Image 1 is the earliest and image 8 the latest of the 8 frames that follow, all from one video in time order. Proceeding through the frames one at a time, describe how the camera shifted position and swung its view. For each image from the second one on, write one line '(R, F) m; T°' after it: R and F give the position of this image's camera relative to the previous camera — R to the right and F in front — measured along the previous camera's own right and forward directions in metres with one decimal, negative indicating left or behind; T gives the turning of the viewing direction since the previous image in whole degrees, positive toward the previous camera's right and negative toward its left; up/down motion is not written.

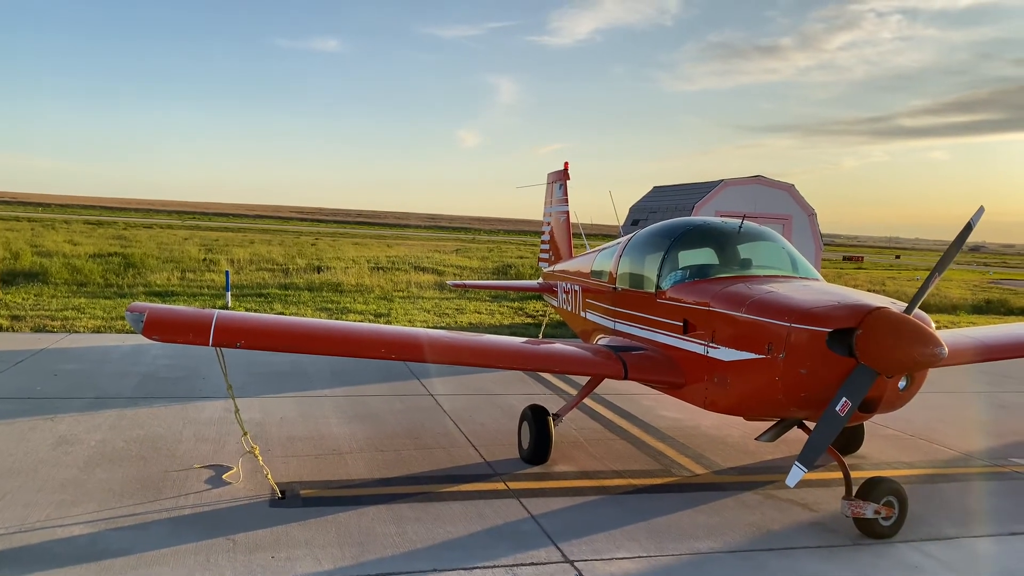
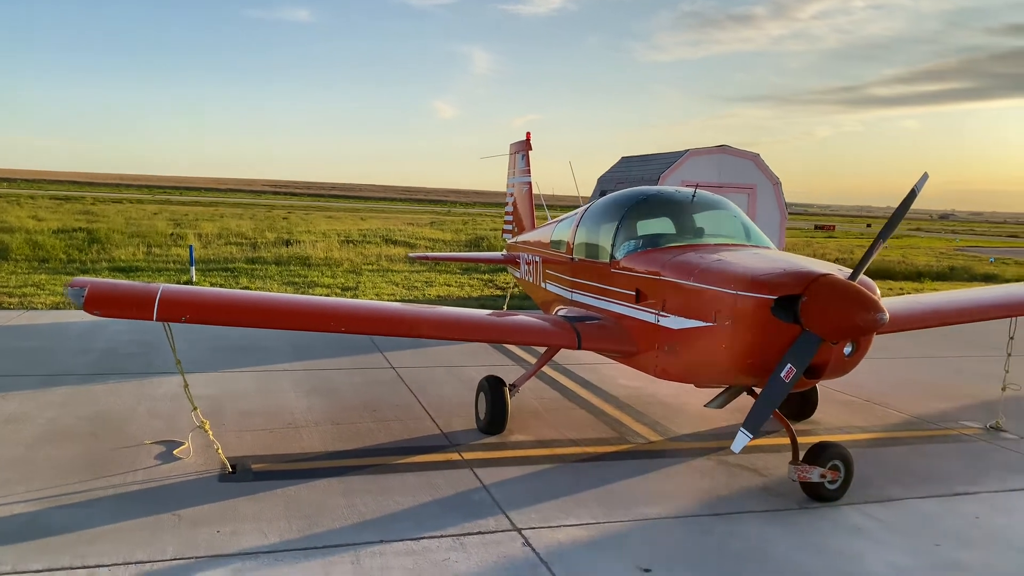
(+0.1, 0.0) m; +2°
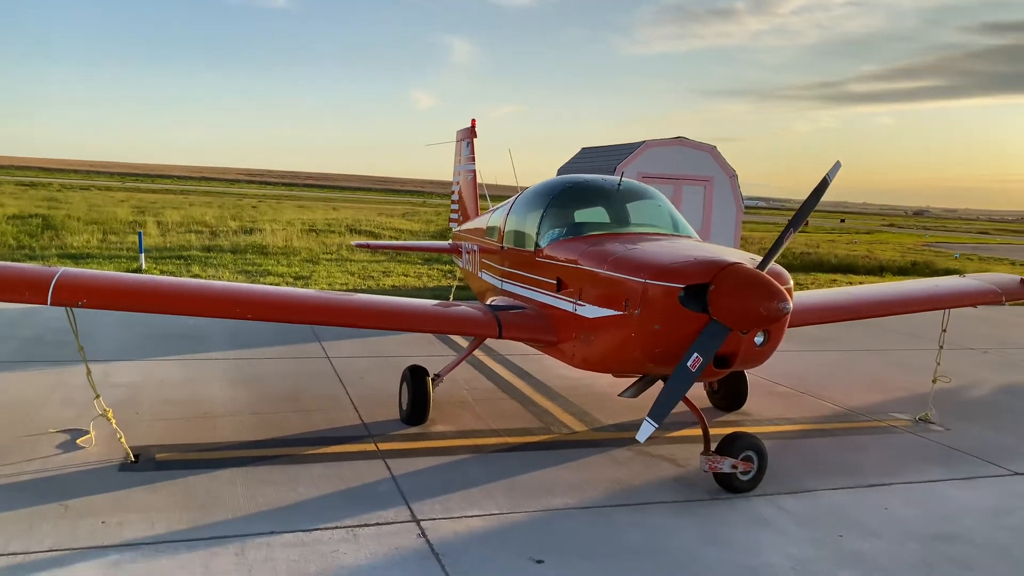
(+0.3, +0.1) m; +2°
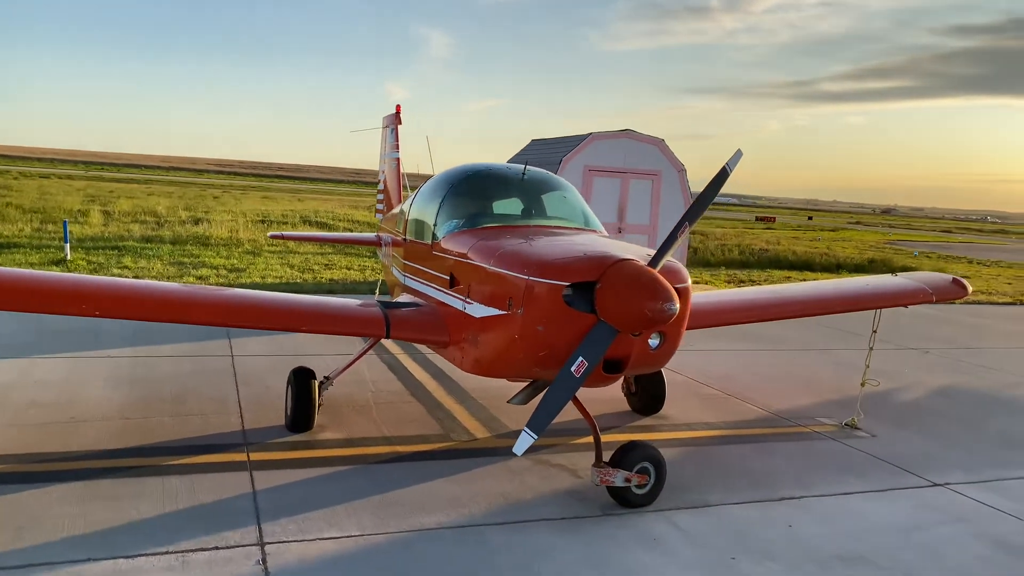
(+0.4, +0.3) m; +2°
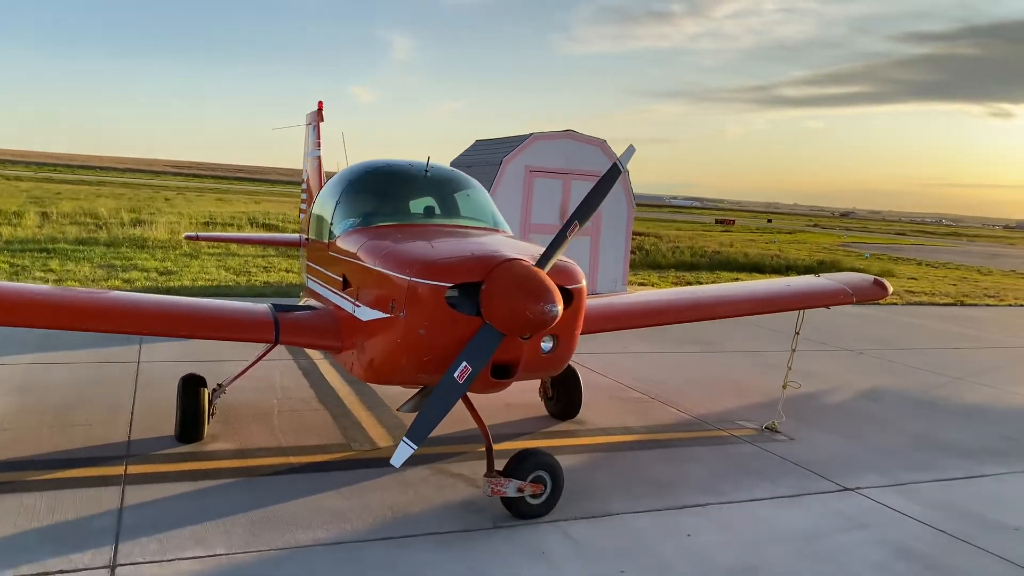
(+0.3, +0.2) m; +3°
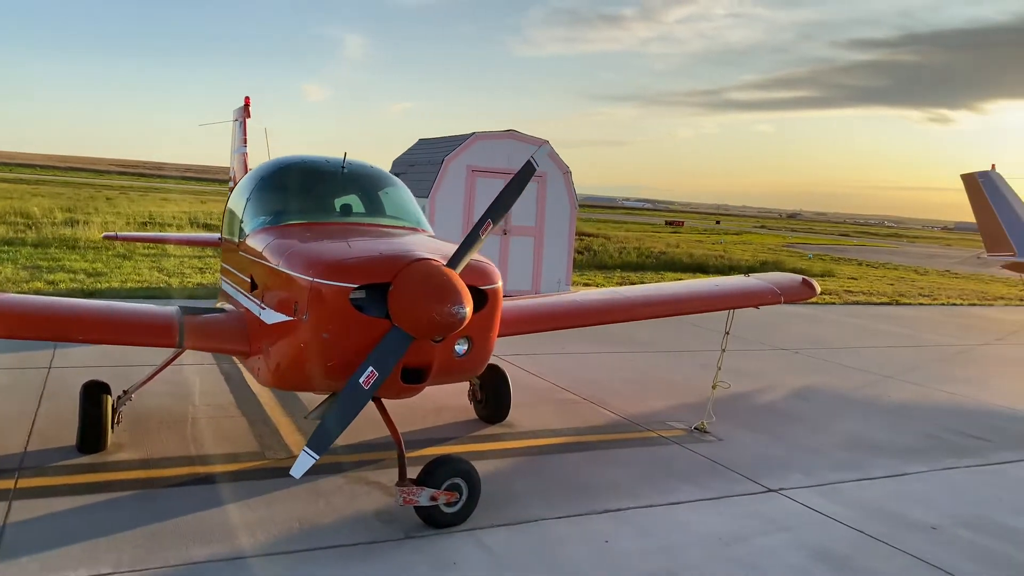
(+0.2, +0.1) m; +3°
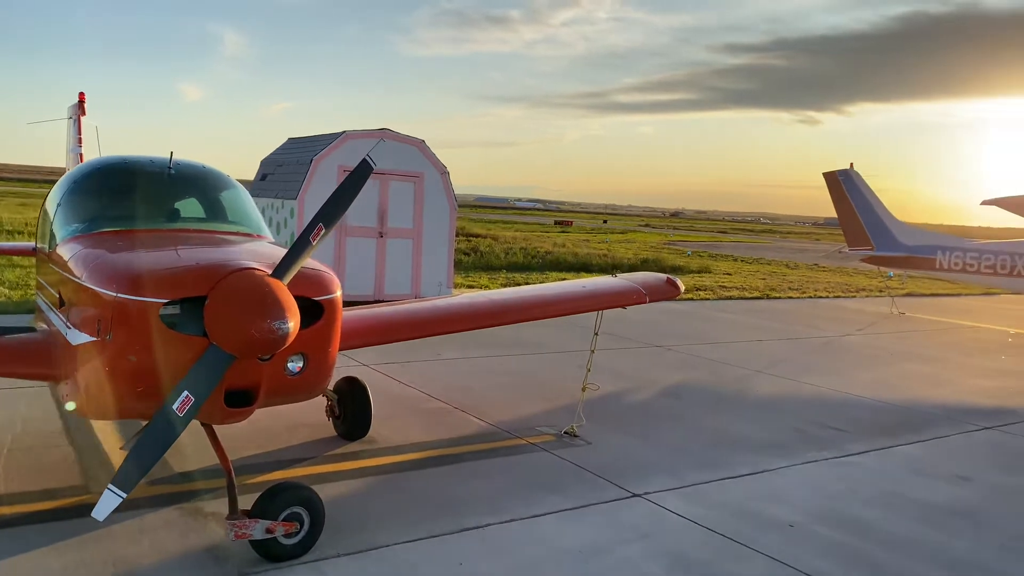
(+0.2, +0.2) m; +8°
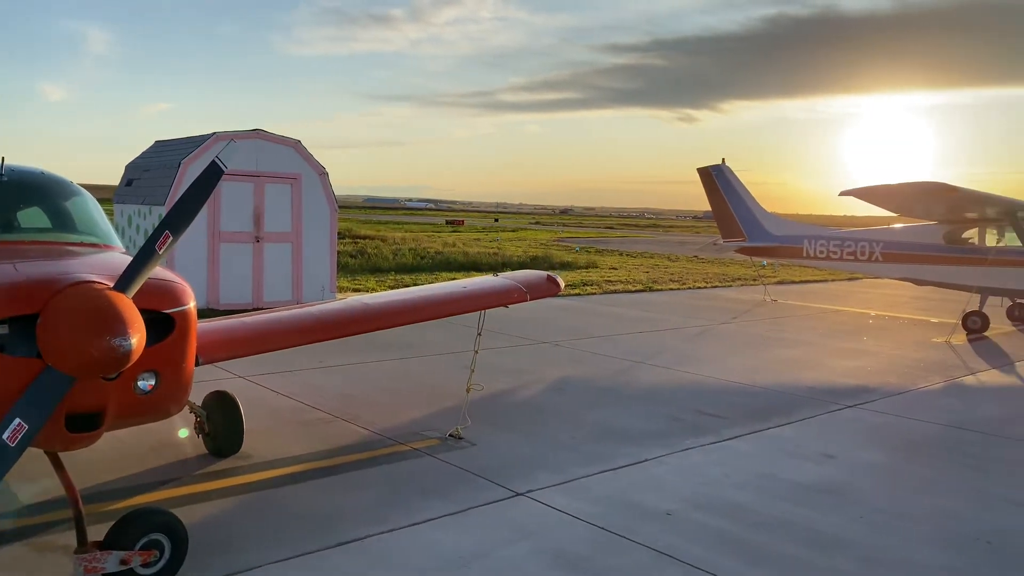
(+0.1, +0.1) m; +8°
